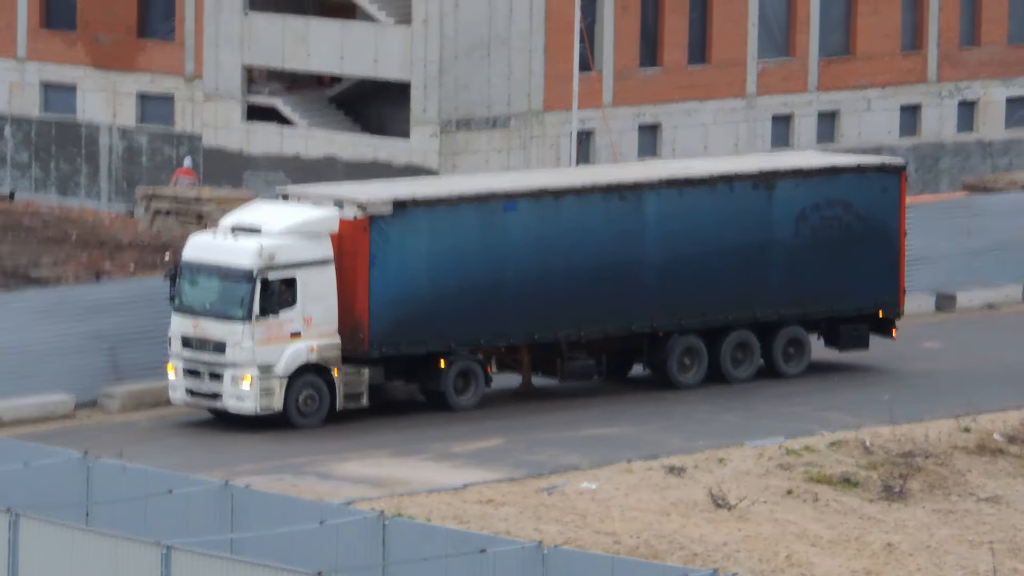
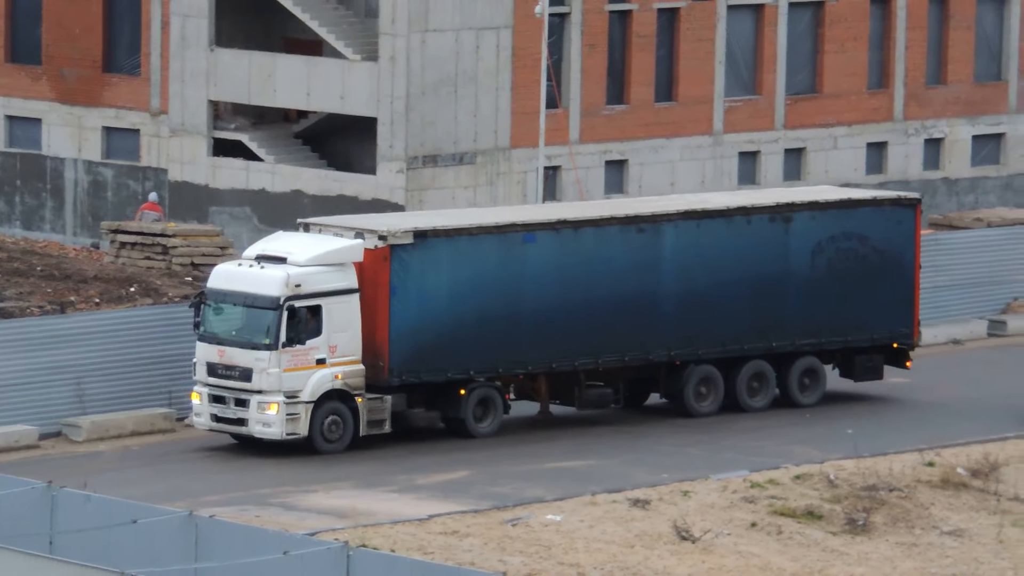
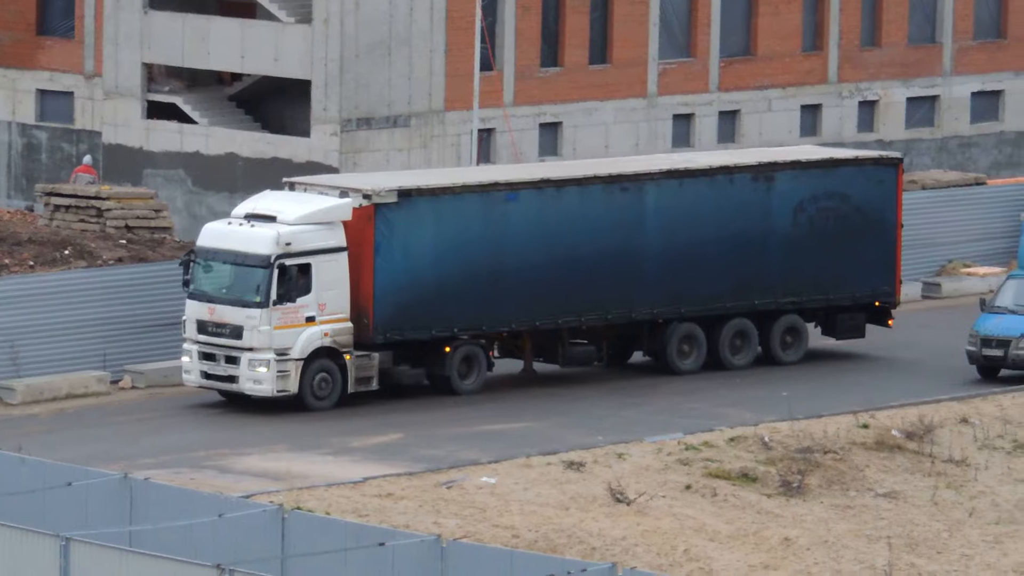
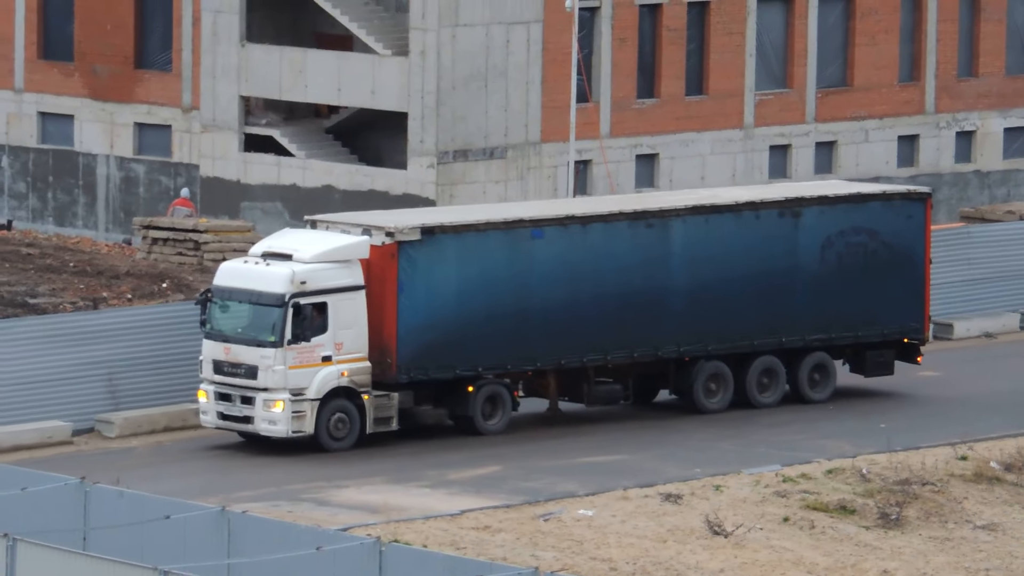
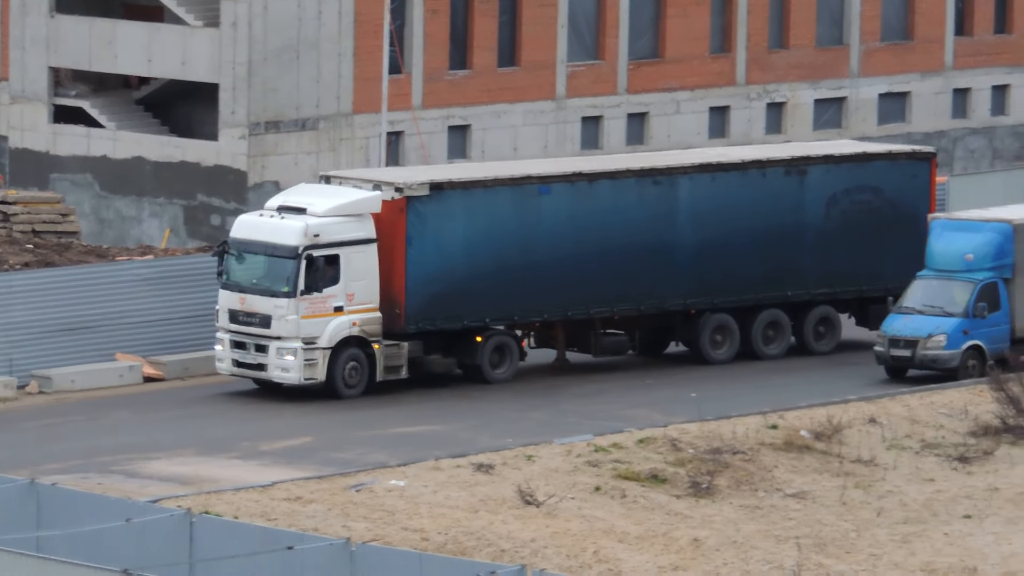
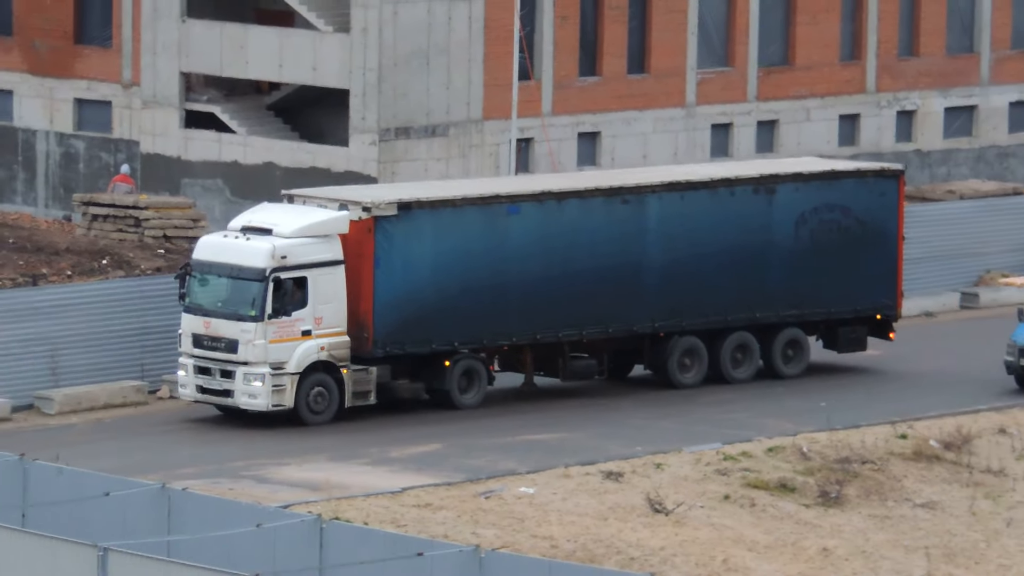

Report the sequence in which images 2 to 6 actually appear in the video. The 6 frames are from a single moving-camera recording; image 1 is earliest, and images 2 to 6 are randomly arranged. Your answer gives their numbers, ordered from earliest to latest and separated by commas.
4, 2, 6, 3, 5
